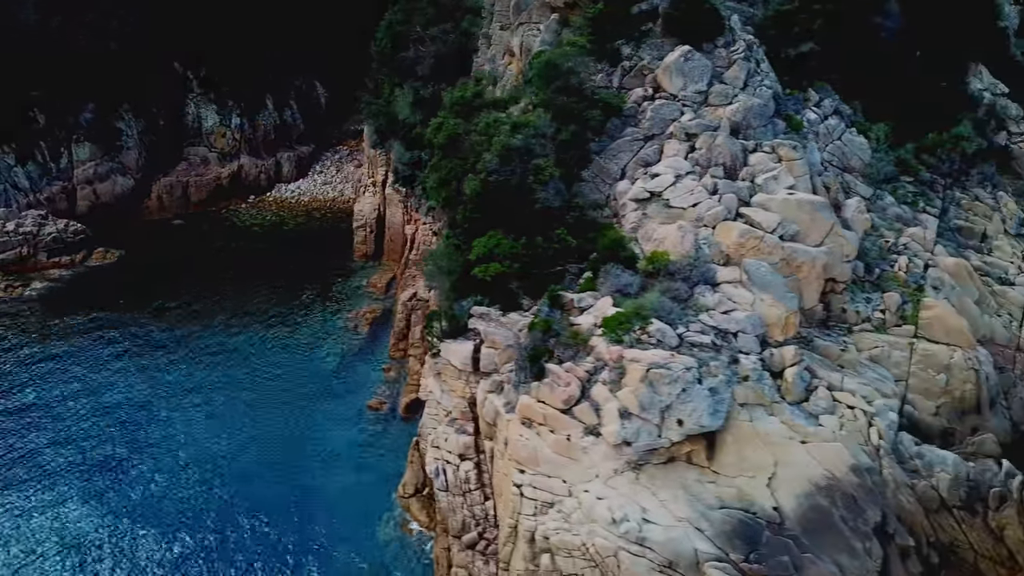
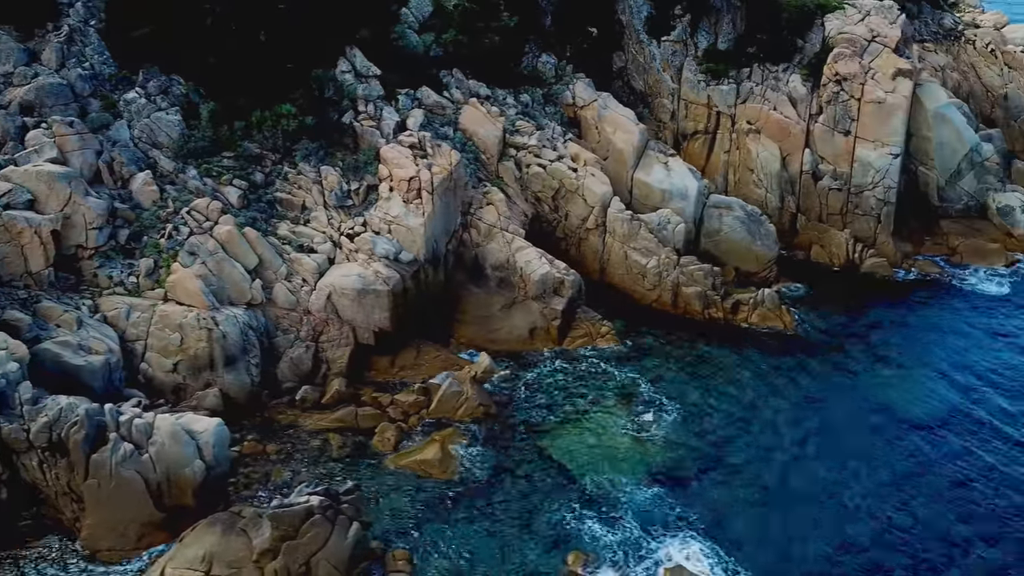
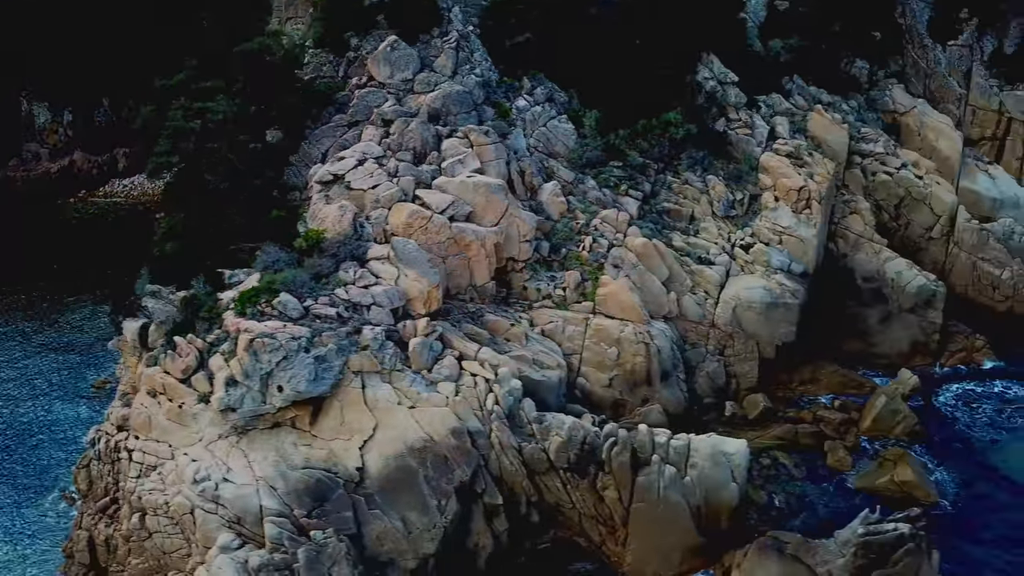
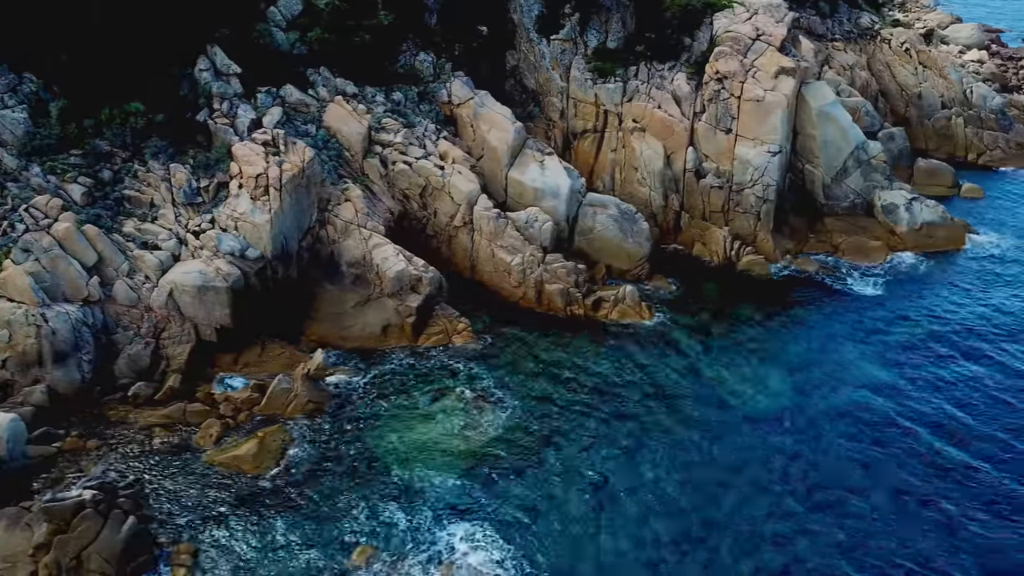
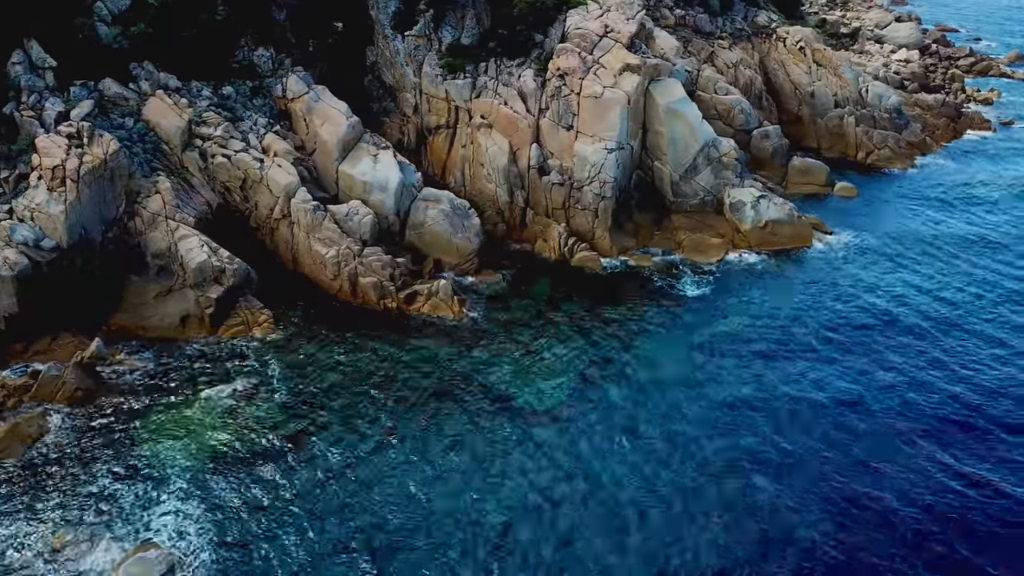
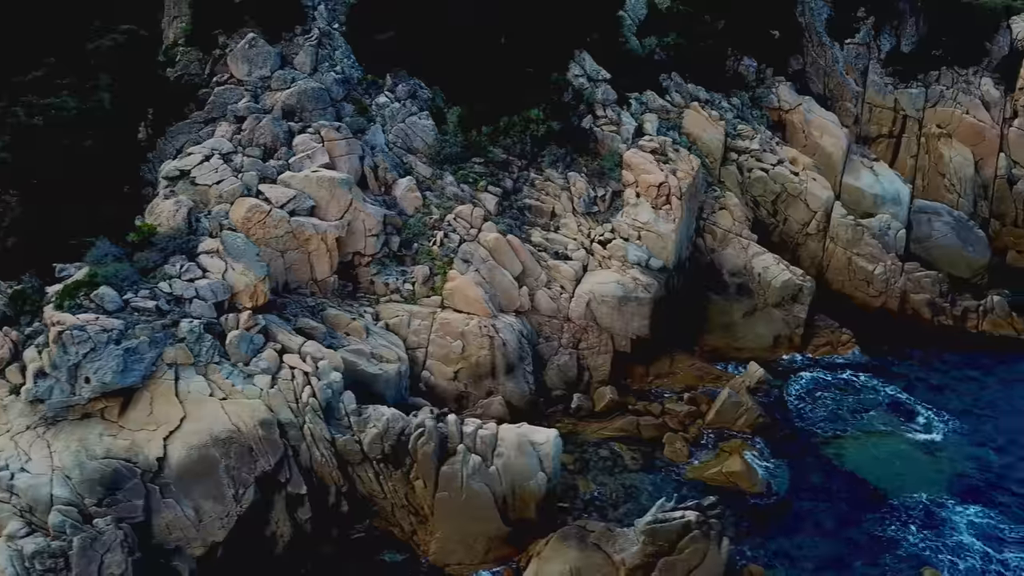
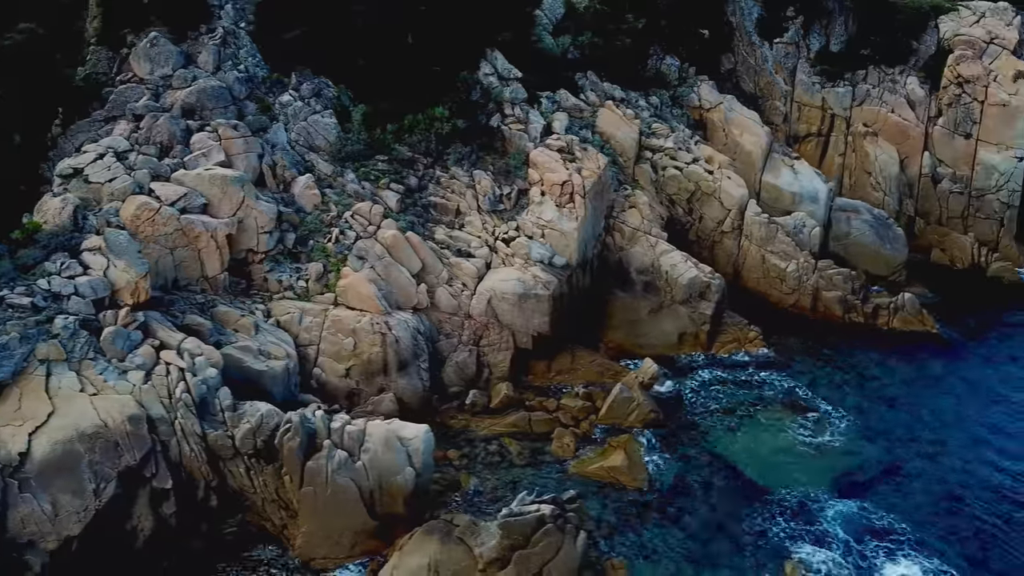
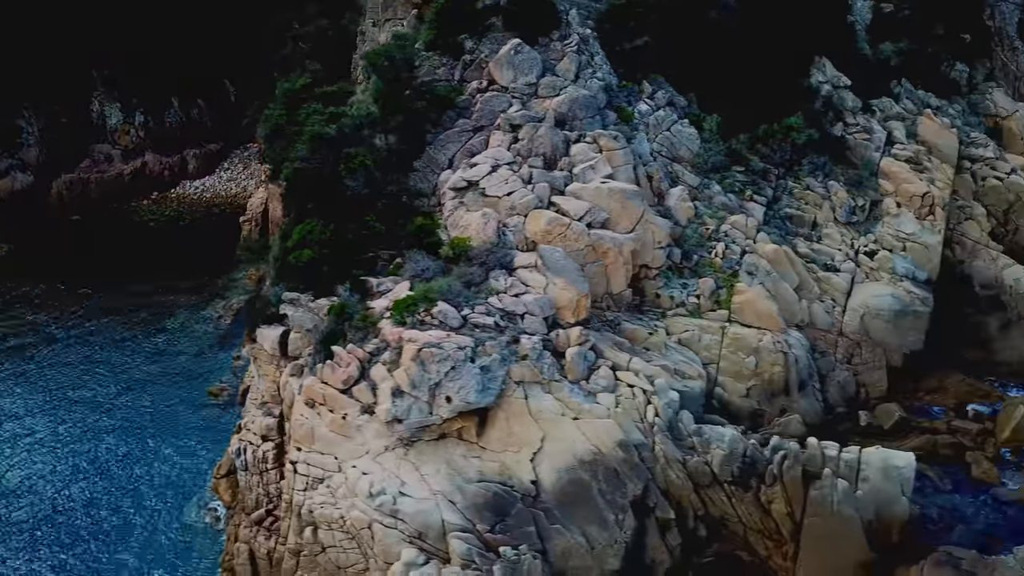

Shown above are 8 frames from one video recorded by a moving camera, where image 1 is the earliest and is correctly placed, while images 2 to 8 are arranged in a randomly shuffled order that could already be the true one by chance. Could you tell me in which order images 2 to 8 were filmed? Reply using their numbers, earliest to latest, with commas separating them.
8, 3, 6, 7, 2, 4, 5
